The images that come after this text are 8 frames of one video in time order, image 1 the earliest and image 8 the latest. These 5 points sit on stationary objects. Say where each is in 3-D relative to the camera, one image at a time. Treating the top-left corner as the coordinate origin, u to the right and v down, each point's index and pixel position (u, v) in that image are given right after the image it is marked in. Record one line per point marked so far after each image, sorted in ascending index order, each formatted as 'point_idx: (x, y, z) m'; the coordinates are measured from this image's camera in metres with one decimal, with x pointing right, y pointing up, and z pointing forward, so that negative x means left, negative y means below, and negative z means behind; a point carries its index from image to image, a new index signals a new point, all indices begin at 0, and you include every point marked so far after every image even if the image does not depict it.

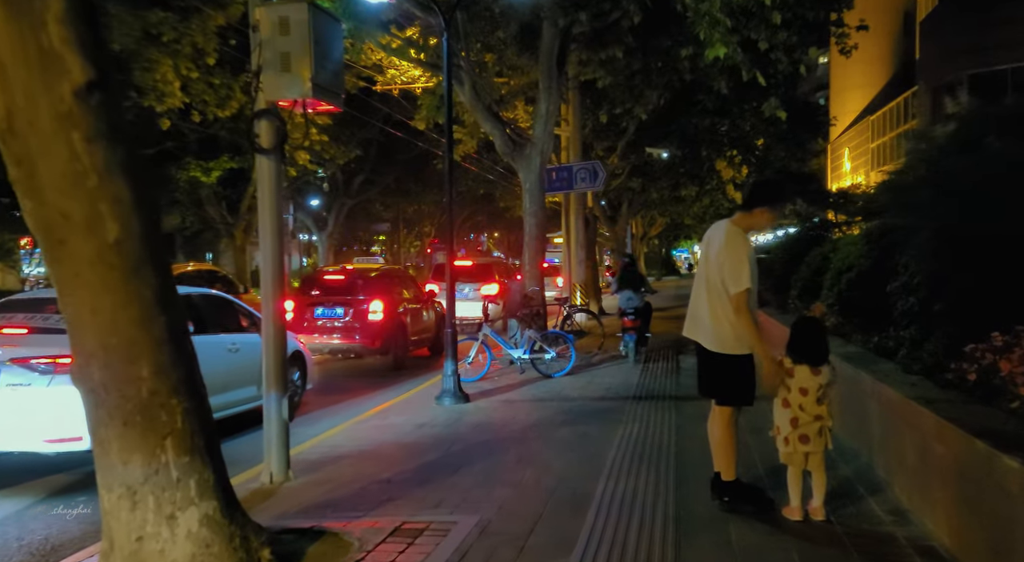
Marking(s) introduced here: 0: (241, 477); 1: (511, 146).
0: (-2.2, -1.6, +6.5) m
1: (0.0, +2.4, +14.0) m
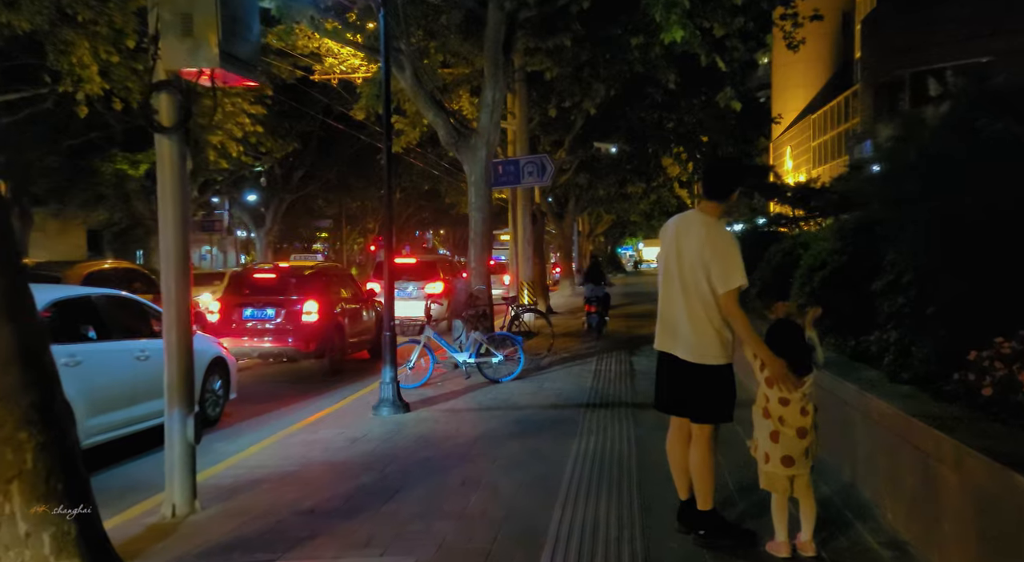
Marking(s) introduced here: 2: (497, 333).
0: (-2.6, -1.6, +5.6) m
1: (-0.9, +2.4, +13.2) m
2: (-0.2, -0.7, +10.9) m
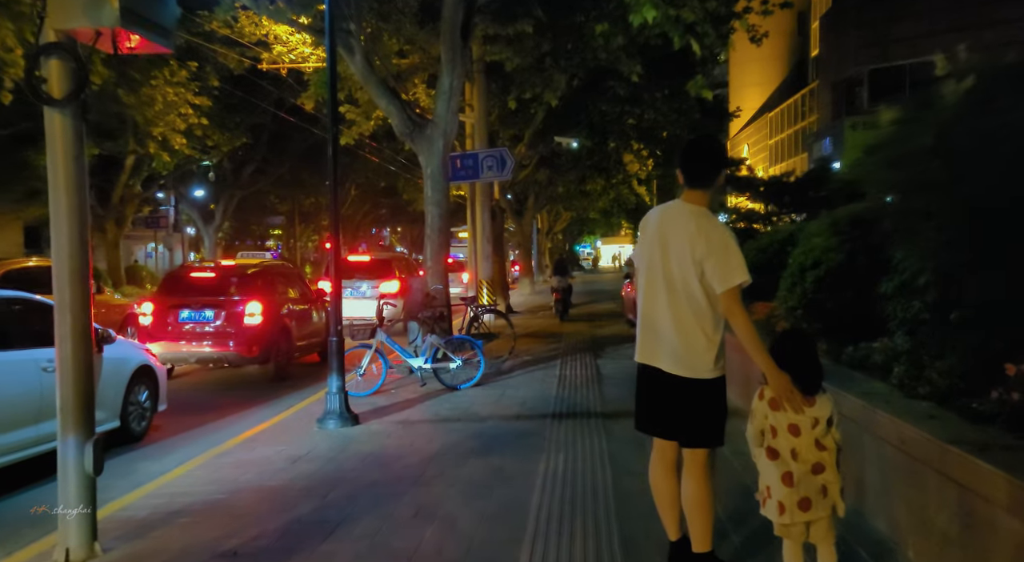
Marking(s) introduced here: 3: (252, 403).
0: (-2.8, -1.6, +4.7) m
1: (-1.6, +2.4, +12.4) m
2: (-0.7, -0.7, +10.1) m
3: (-3.4, -1.6, +10.5) m
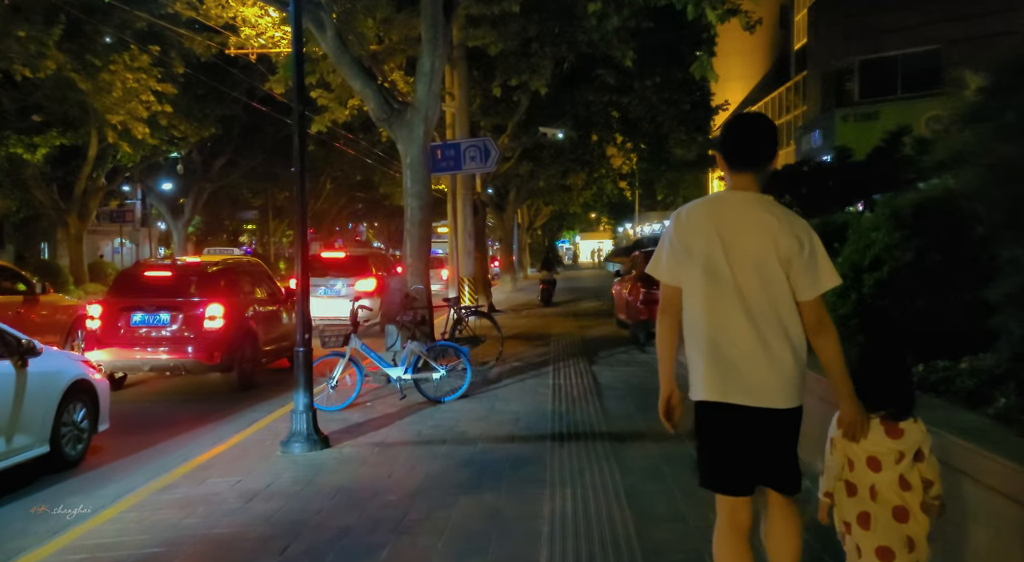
0: (-2.8, -1.6, +3.6) m
1: (-1.8, +2.4, +11.4) m
2: (-0.8, -0.7, +9.1) m
3: (-3.5, -1.6, +9.4) m
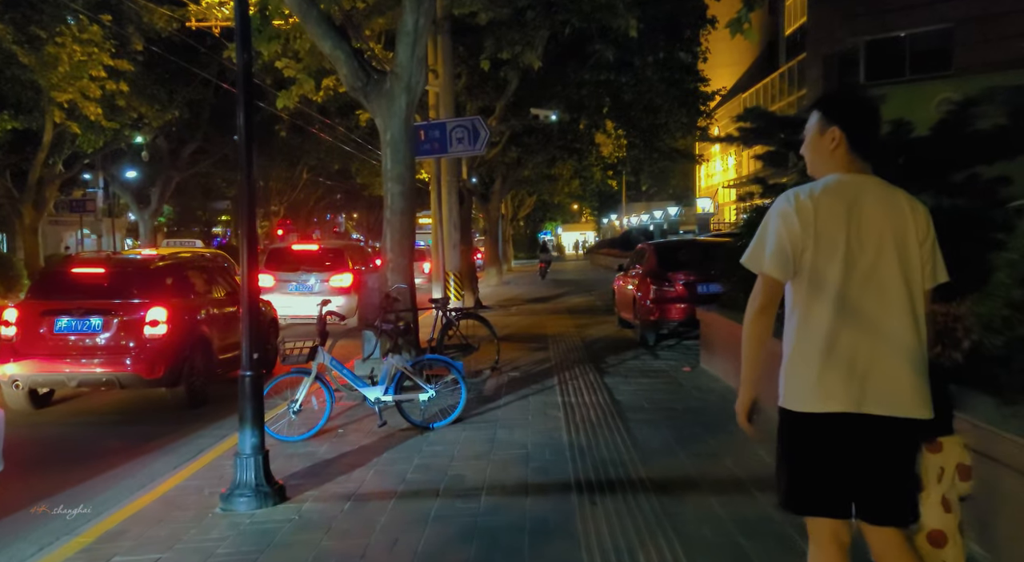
0: (-2.6, -1.7, +2.0) m
1: (-1.8, +2.5, +9.7) m
2: (-0.8, -0.7, +7.4) m
3: (-3.5, -1.6, +7.7) m
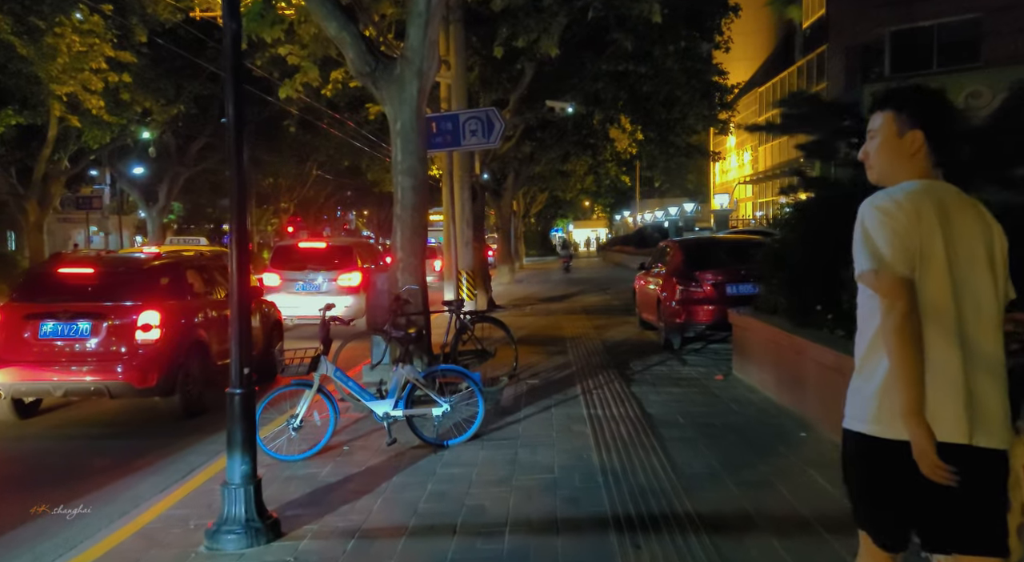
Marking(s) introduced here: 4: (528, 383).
0: (-2.5, -1.7, +1.3) m
1: (-1.6, +2.5, +9.0) m
2: (-0.6, -0.7, +6.8) m
3: (-3.3, -1.6, +7.1) m
4: (+0.2, -1.2, +9.3) m
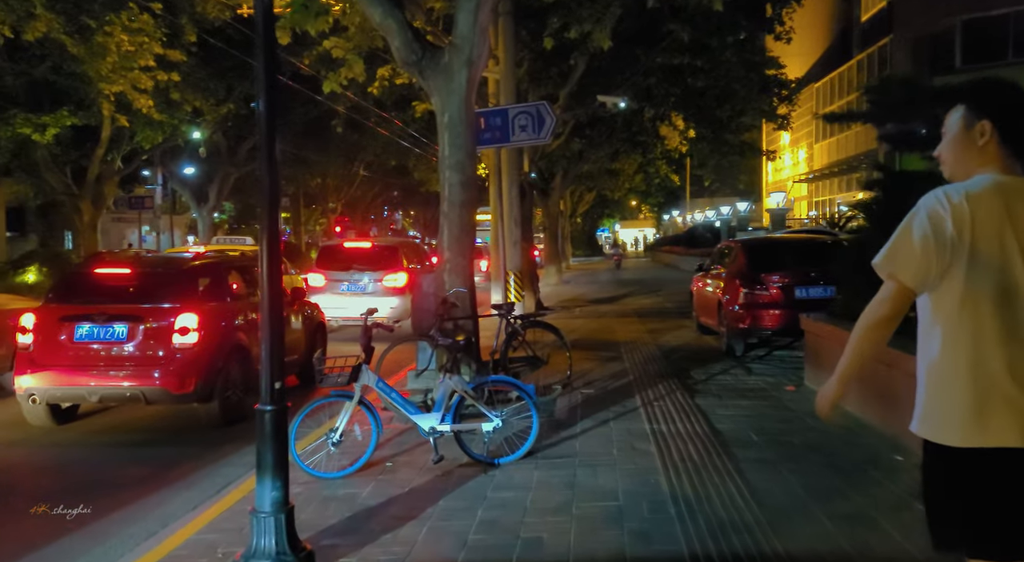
0: (-2.4, -1.7, +0.9) m
1: (-1.0, +2.4, +8.5) m
2: (-0.2, -0.7, +6.2) m
3: (-2.9, -1.6, +6.7) m
4: (+0.8, -1.2, +8.7) m
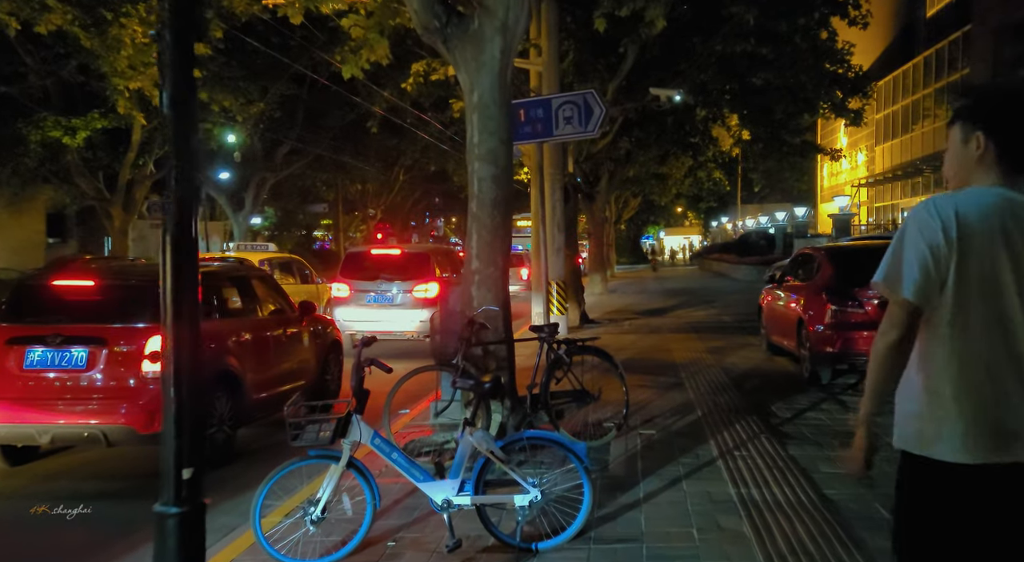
0: (-2.4, -1.8, -0.6) m
1: (-0.6, +2.3, +7.0) m
2: (+0.1, -0.8, +4.7) m
3: (-2.6, -1.7, +5.2) m
4: (+1.2, -1.3, +7.0) m
